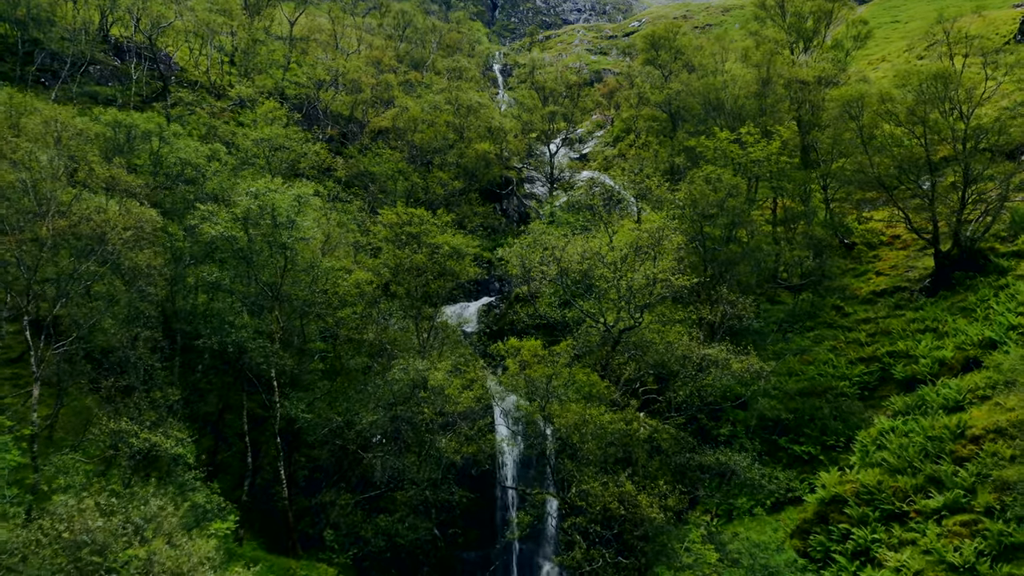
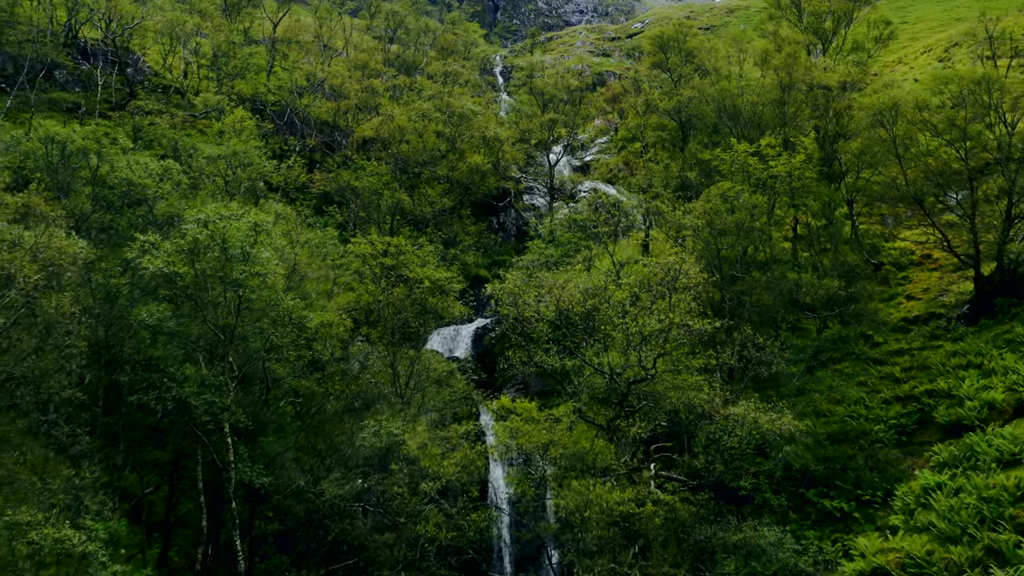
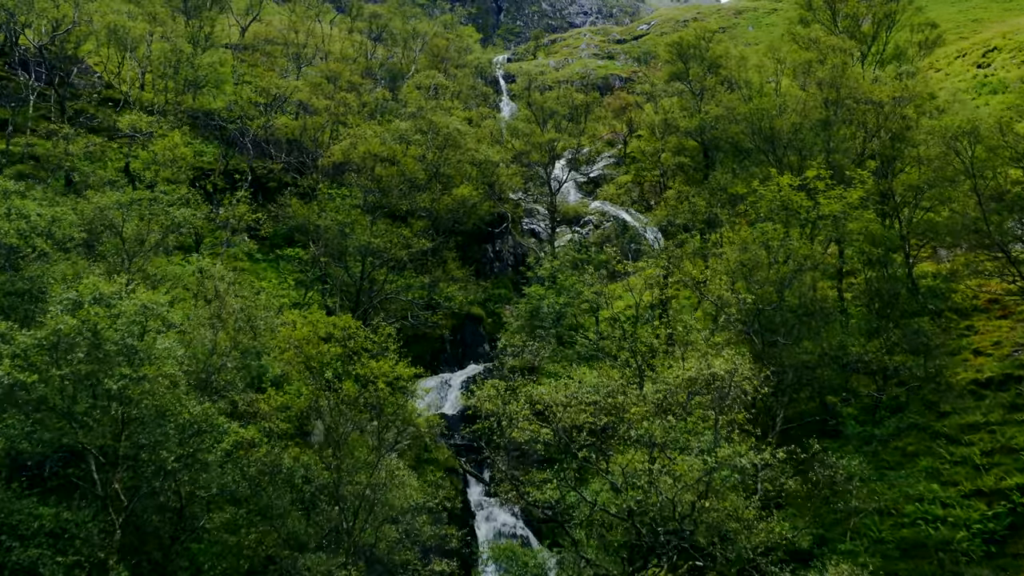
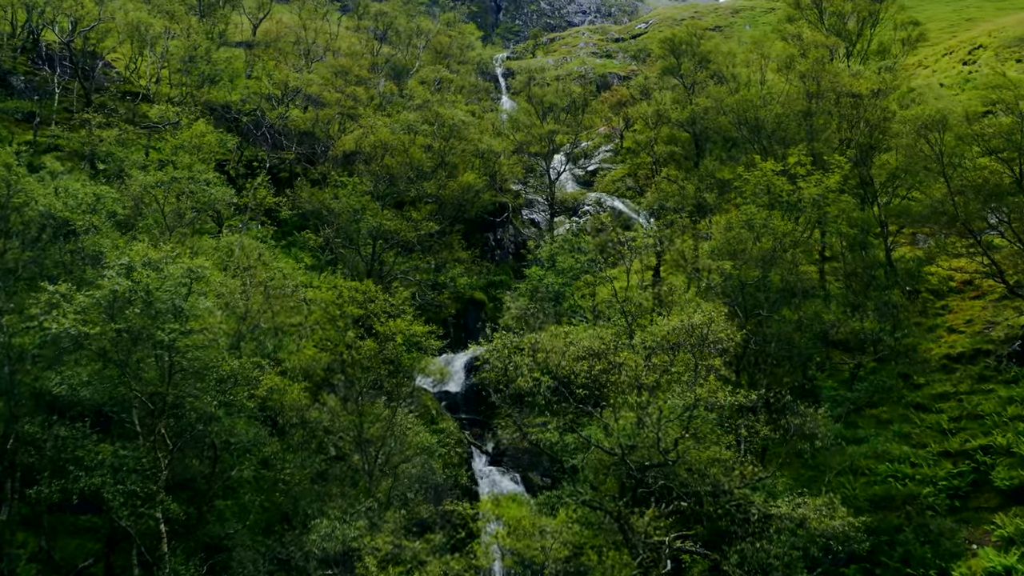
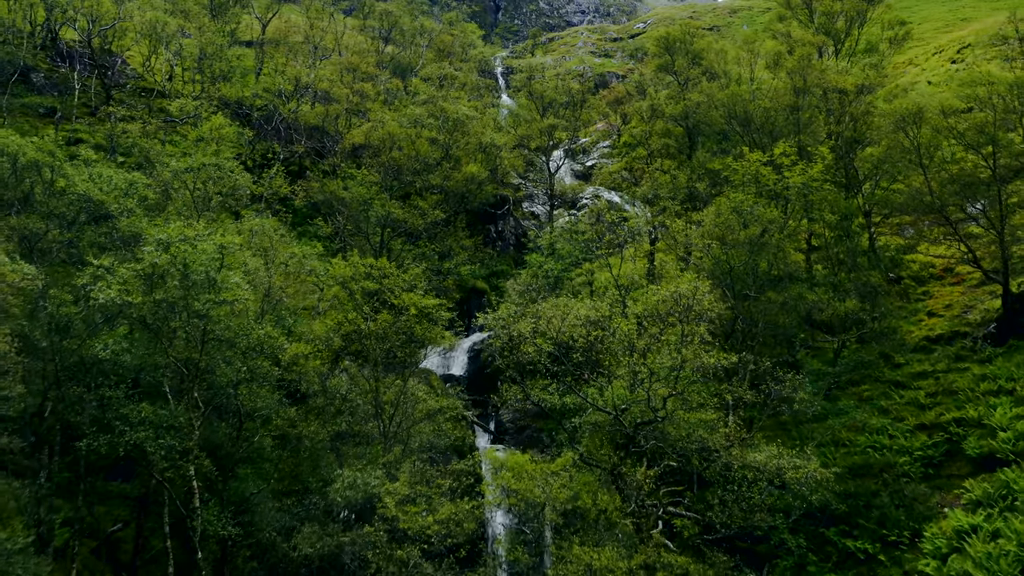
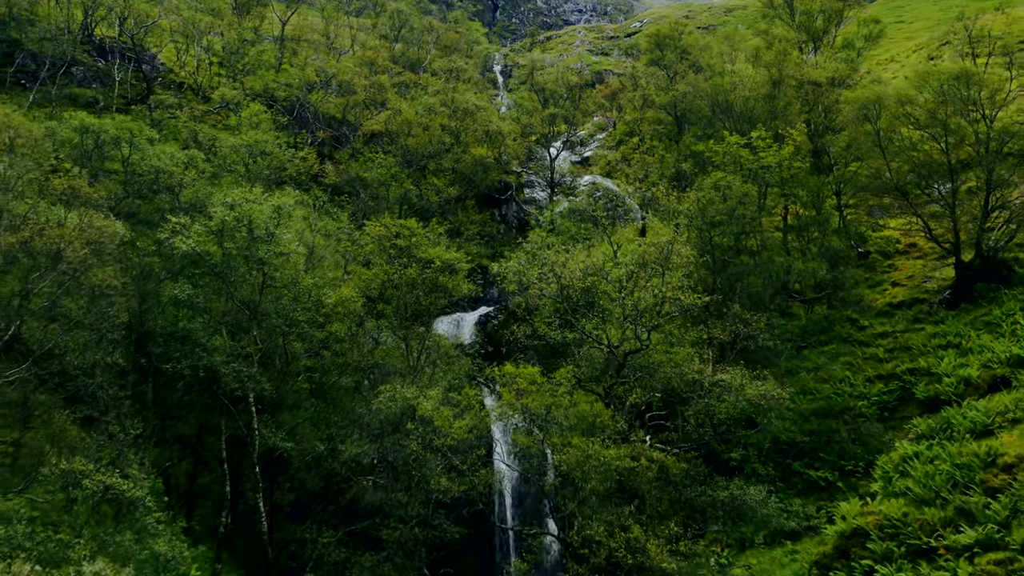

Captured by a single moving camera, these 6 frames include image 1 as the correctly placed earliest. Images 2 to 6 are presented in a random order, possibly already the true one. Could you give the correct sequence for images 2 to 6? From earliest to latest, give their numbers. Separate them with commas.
6, 2, 5, 4, 3
